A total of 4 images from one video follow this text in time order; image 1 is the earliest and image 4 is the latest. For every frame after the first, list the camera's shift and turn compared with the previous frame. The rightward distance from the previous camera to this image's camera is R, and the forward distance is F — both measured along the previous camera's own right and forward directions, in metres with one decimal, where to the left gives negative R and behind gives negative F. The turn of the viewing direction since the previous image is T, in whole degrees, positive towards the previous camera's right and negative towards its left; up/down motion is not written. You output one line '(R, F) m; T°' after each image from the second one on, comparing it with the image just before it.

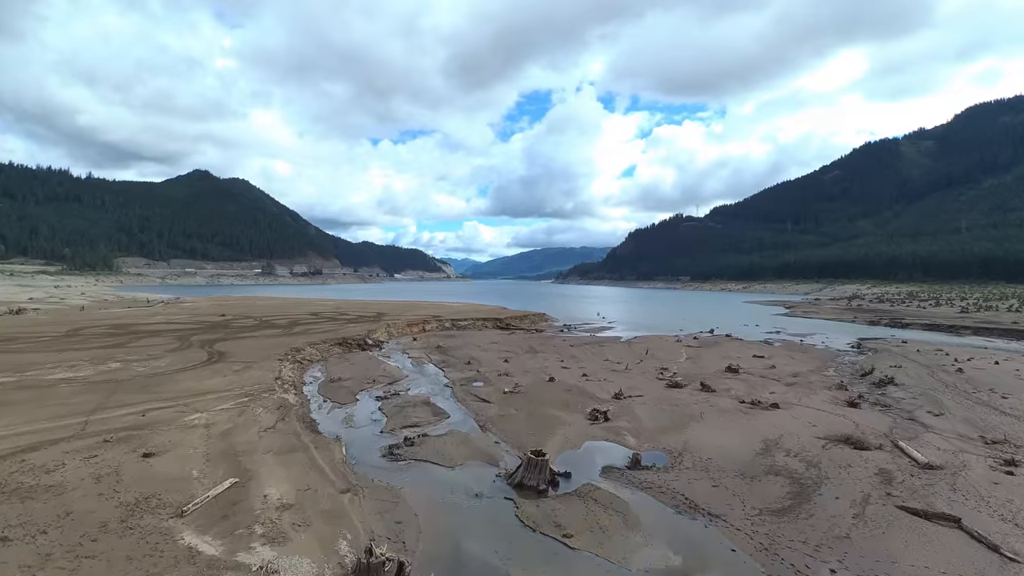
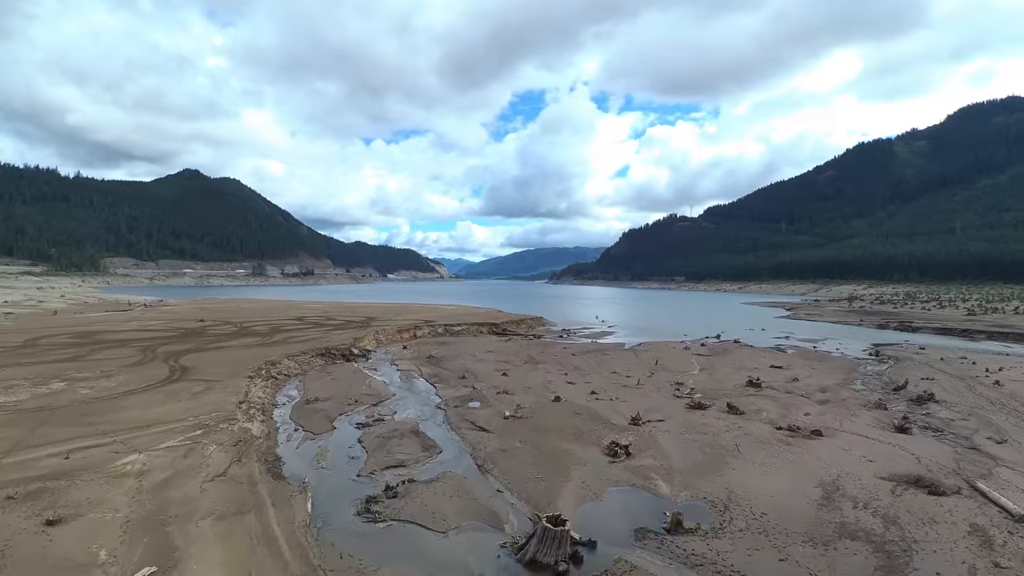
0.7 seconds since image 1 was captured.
(-0.2, +1.8) m; +1°
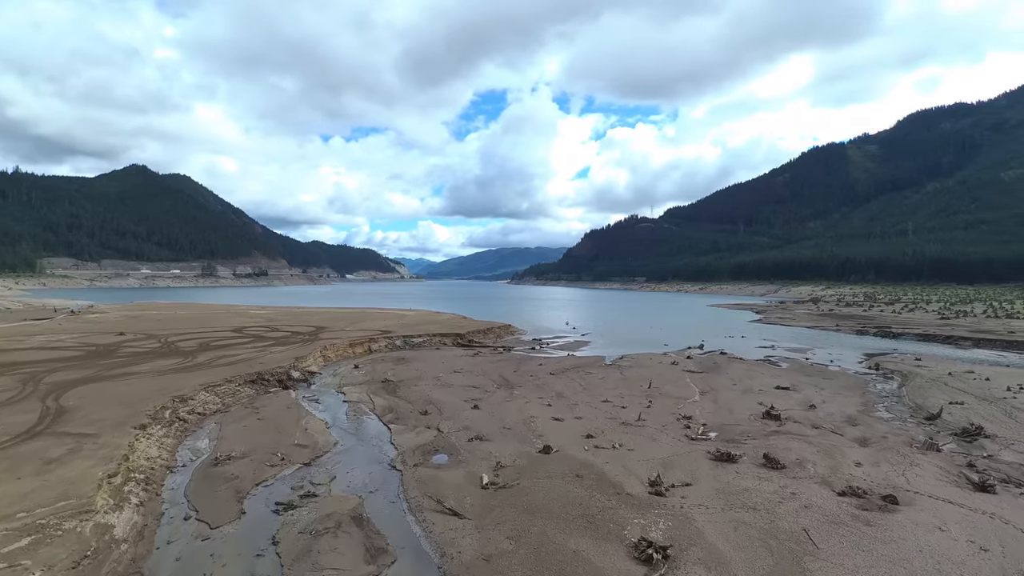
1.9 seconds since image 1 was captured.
(-0.3, +3.1) m; +4°
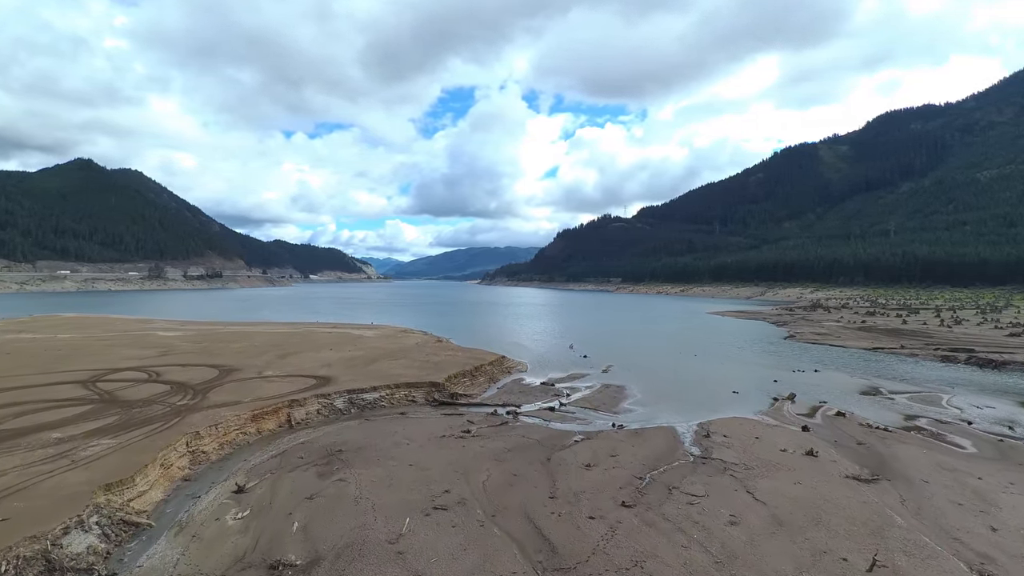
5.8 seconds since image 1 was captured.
(-1.1, +10.0) m; +3°
